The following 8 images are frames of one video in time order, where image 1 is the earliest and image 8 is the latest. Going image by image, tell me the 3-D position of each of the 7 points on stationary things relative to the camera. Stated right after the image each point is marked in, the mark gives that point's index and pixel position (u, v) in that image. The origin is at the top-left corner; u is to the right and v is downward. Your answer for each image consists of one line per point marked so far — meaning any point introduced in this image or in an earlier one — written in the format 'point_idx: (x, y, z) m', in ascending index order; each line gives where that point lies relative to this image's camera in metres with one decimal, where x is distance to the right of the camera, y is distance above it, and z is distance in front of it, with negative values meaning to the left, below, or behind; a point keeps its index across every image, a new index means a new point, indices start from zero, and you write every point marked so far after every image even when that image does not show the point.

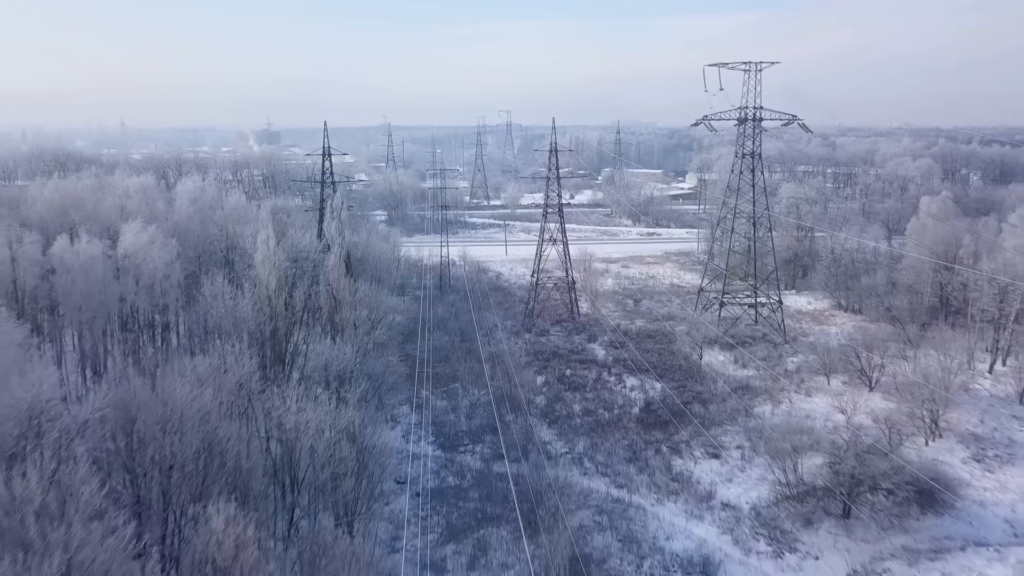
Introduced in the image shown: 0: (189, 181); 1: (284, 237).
0: (-10.0, +3.3, +18.3) m
1: (-5.4, +1.2, +14.0) m
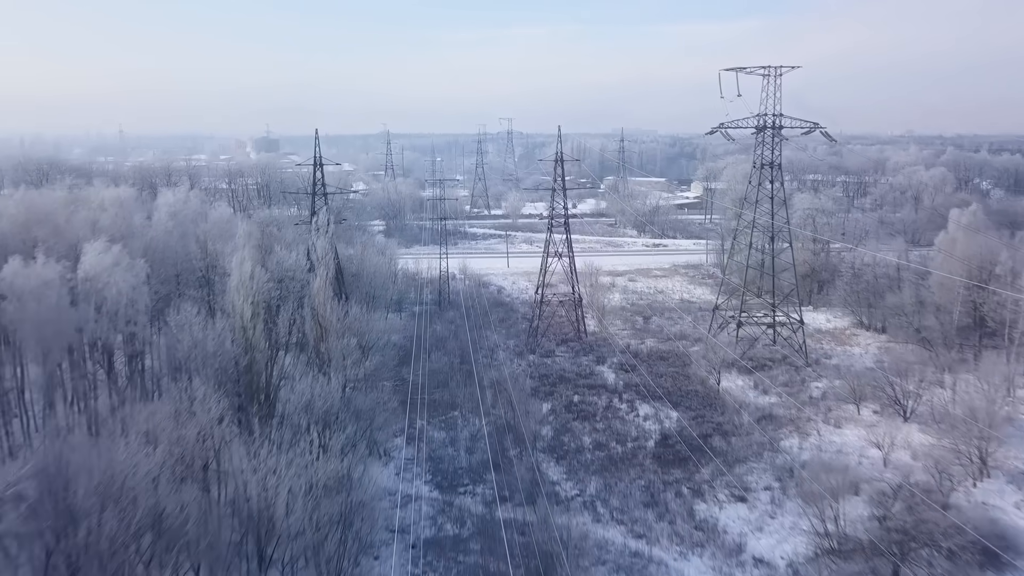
0: (-9.9, +2.8, +17.2) m
1: (-5.3, +0.7, +12.9) m
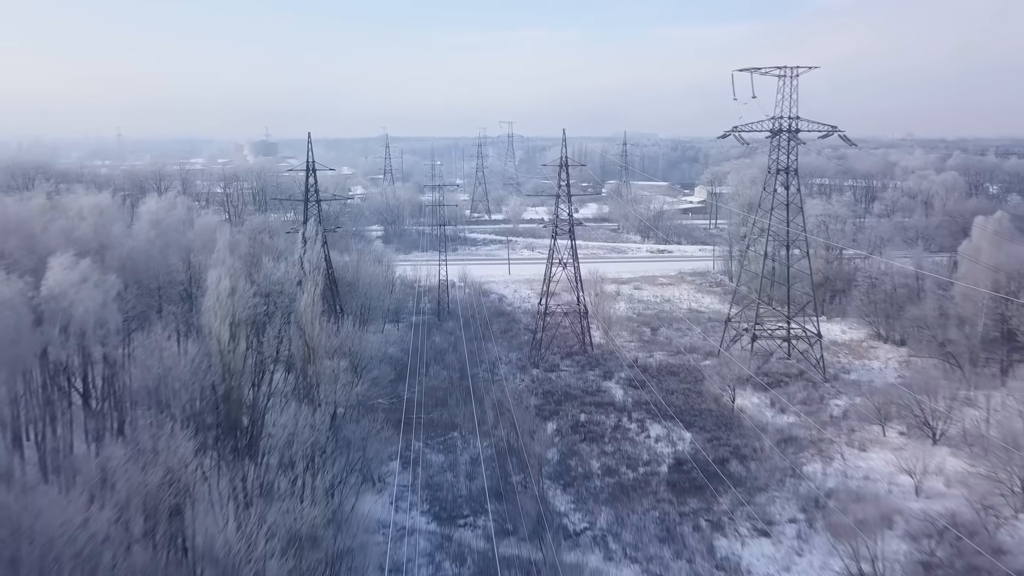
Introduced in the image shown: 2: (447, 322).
0: (-9.8, +2.5, +16.5) m
1: (-5.3, +0.4, +12.2) m
2: (-2.1, -1.1, +19.2) m
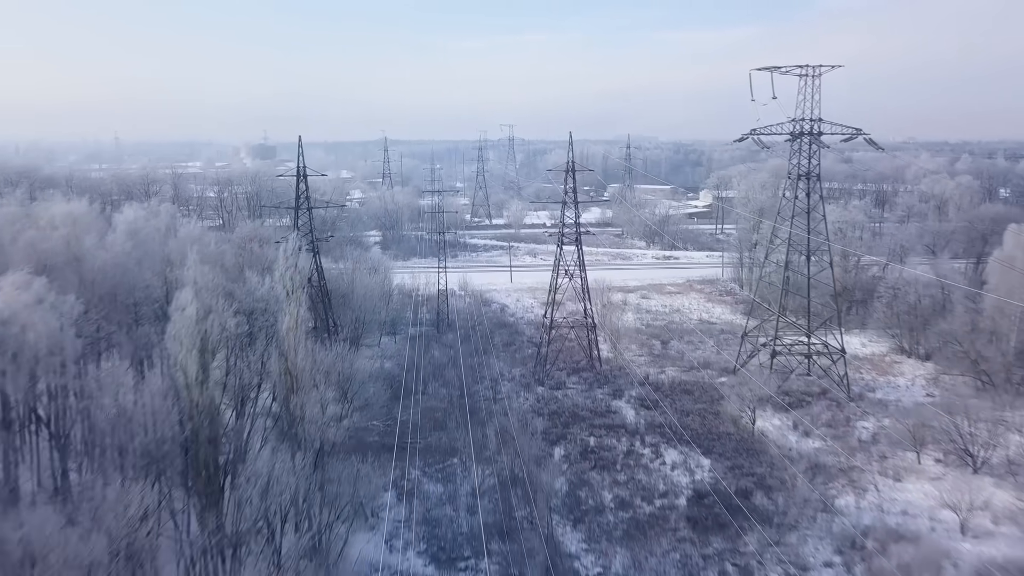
0: (-9.7, +2.2, +15.6) m
1: (-5.2, +0.1, +11.3) m
2: (-2.0, -1.4, +18.3) m
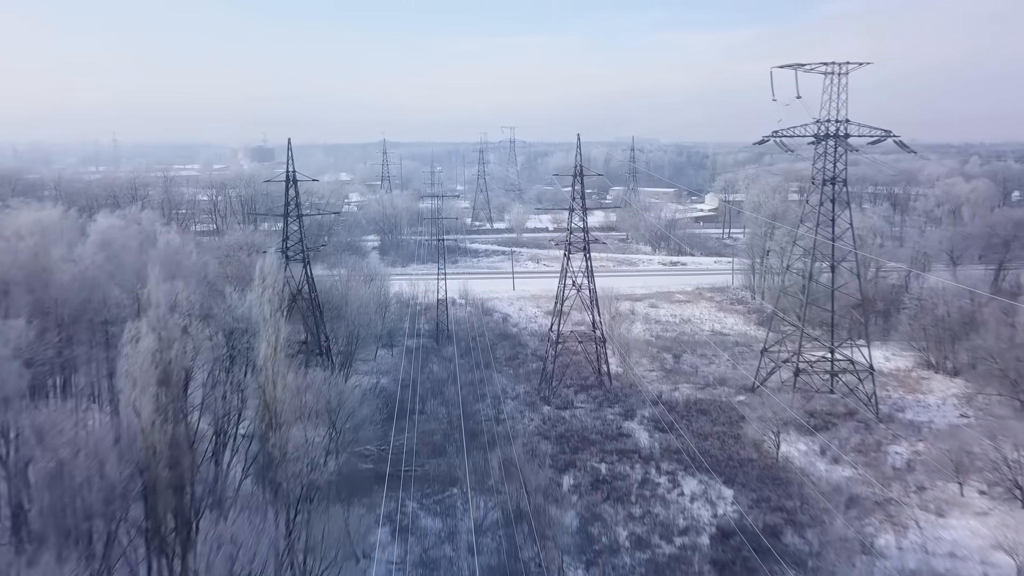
0: (-9.6, +1.9, +14.7) m
1: (-5.1, -0.1, +10.4) m
2: (-1.9, -1.7, +17.4) m
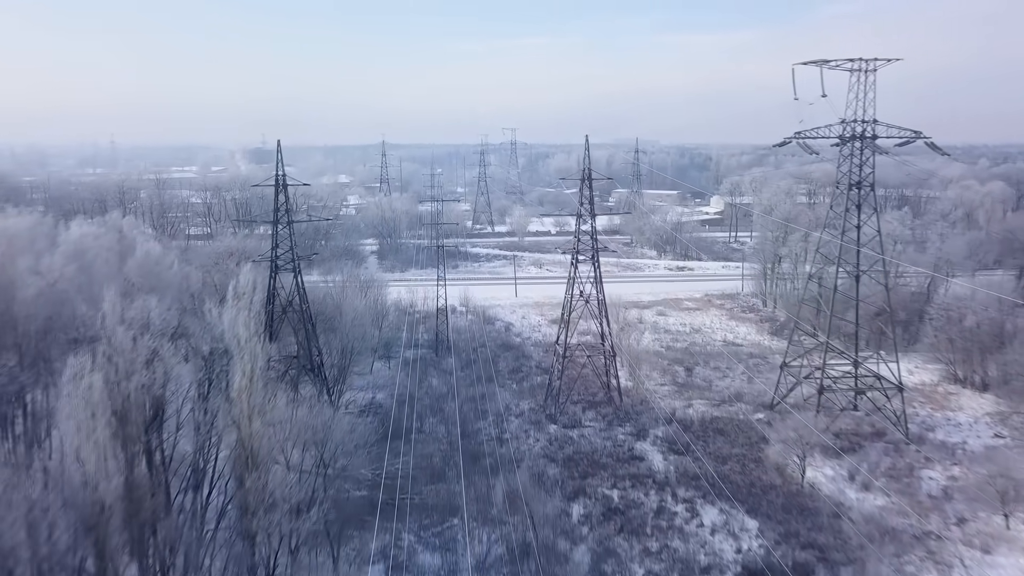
0: (-9.5, +1.7, +13.9) m
1: (-5.0, -0.4, +9.5) m
2: (-1.8, -2.0, +16.6) m
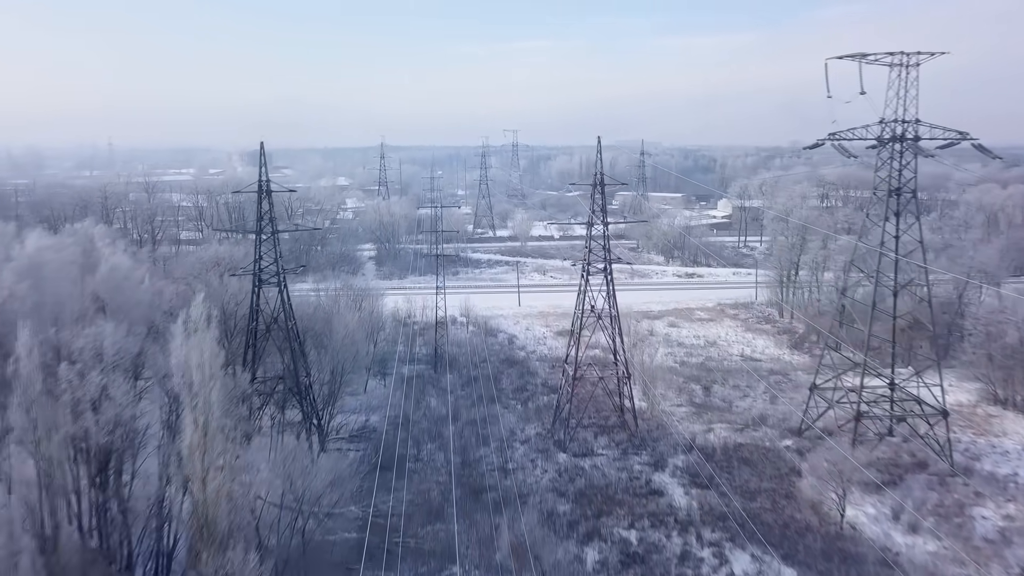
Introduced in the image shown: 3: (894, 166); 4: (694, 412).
0: (-9.4, +1.3, +12.8) m
1: (-4.9, -0.6, +8.5) m
2: (-1.7, -2.3, +15.5) m
3: (+7.0, +2.3, +10.9) m
4: (+4.1, -2.8, +13.4) m
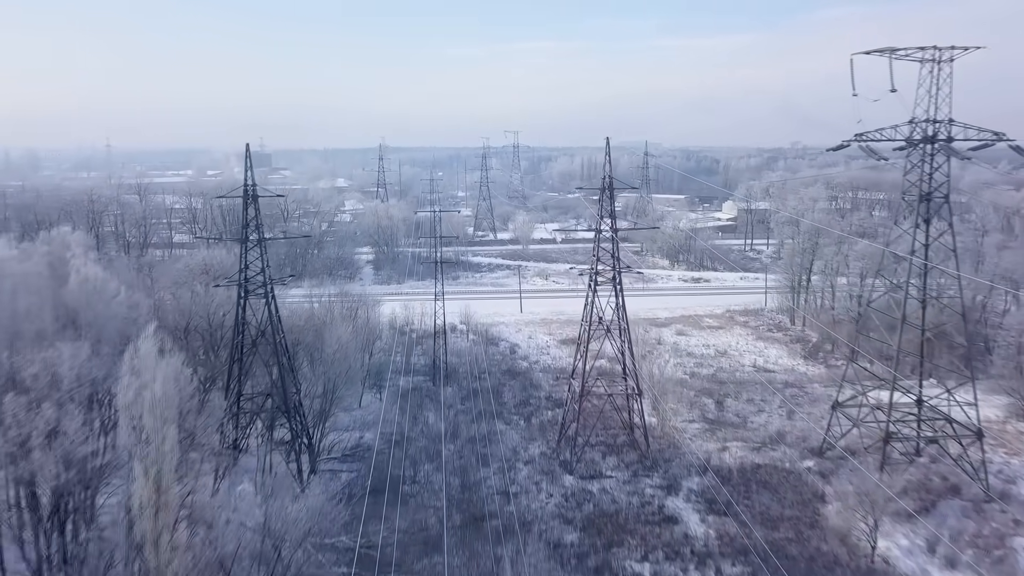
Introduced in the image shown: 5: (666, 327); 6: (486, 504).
0: (-9.4, +1.1, +12.1) m
1: (-4.9, -0.8, +7.7) m
2: (-1.7, -2.5, +14.8) m
3: (+7.0, +2.1, +10.1) m
4: (+4.2, -3.0, +12.7) m
5: (+5.1, -1.3, +19.5) m
6: (-0.4, -3.7, +10.1) m
